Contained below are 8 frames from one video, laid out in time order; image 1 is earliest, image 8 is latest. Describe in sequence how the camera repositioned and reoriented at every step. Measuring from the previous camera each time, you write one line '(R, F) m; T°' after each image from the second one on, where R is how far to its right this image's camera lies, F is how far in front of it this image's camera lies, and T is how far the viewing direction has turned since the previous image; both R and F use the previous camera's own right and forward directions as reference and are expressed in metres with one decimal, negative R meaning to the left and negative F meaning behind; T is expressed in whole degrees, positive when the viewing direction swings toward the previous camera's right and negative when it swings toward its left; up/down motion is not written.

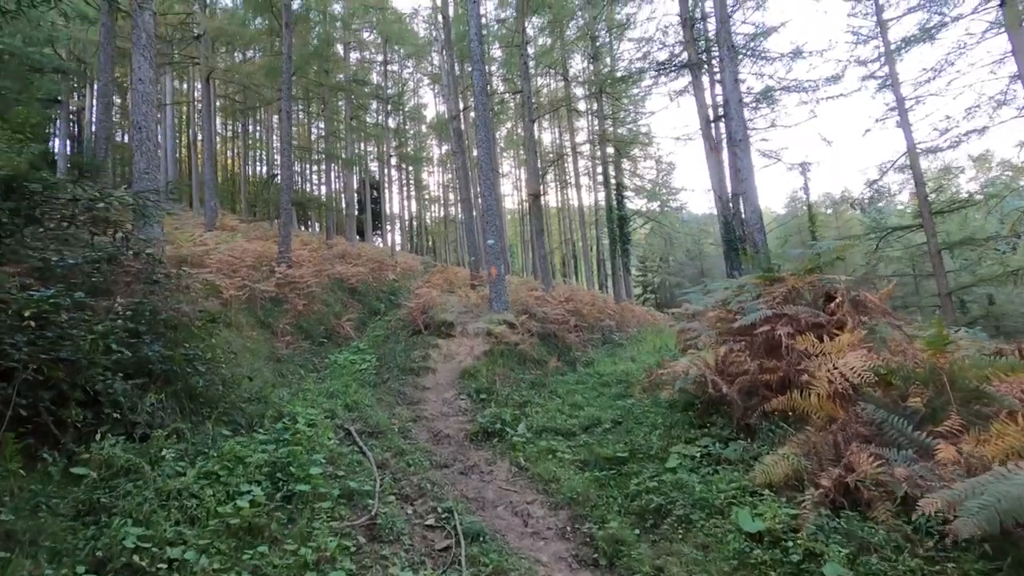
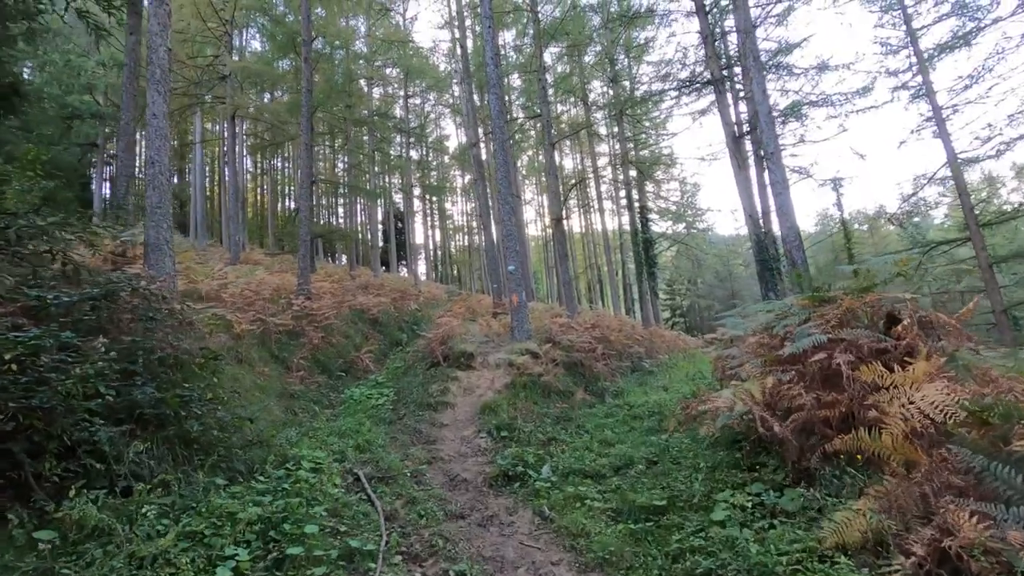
(+0.1, +0.5) m; -3°
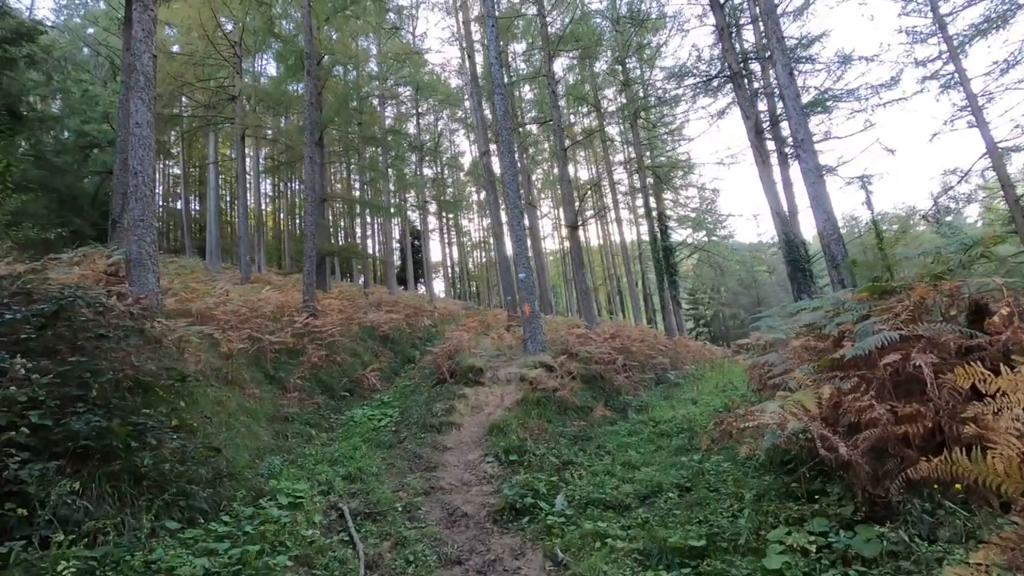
(+0.2, +0.7) m; -2°
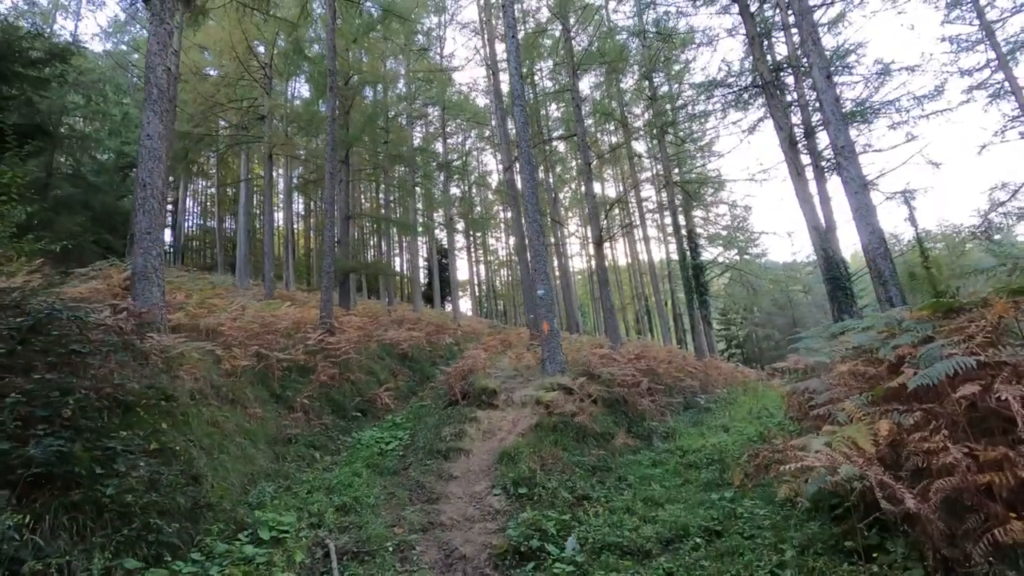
(+0.2, +0.5) m; -3°
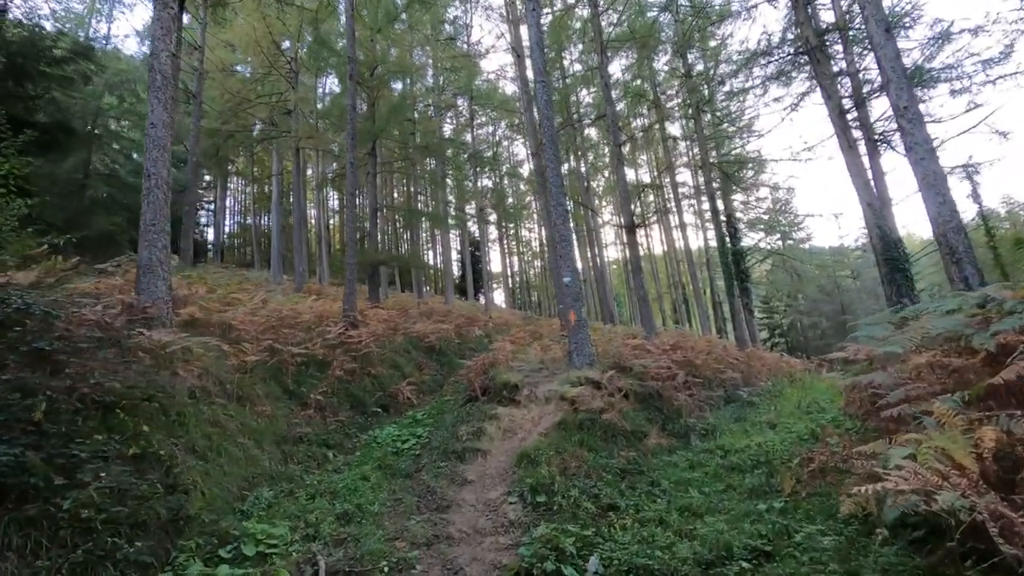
(+0.2, +0.6) m; -4°
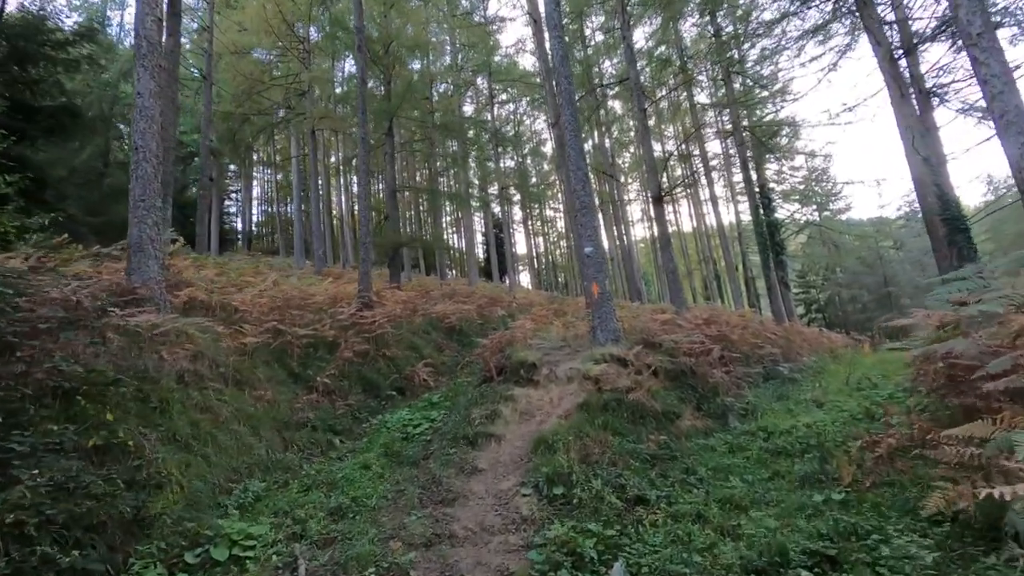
(+0.1, +0.6) m; -3°
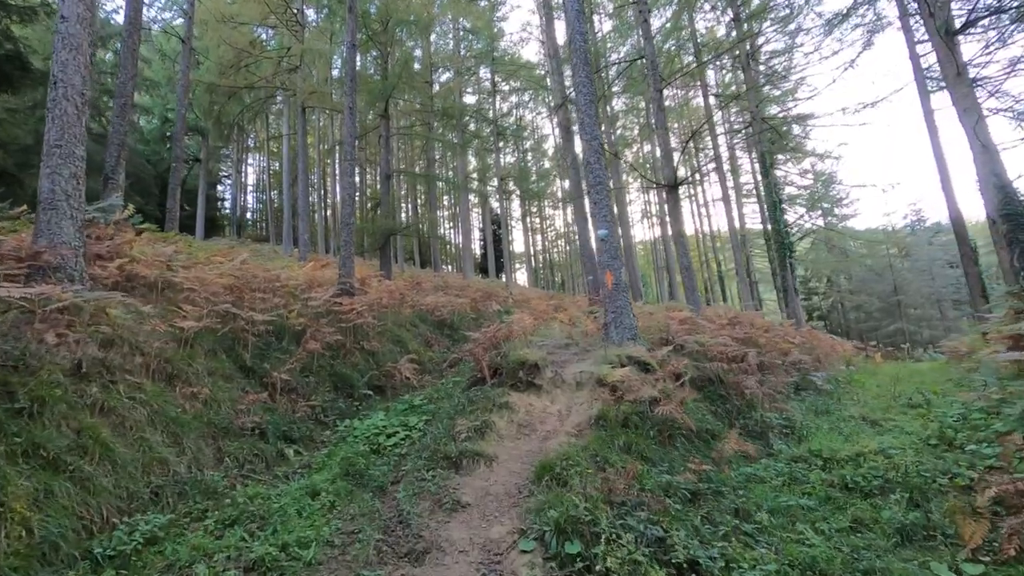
(0.0, +1.2) m; 0°
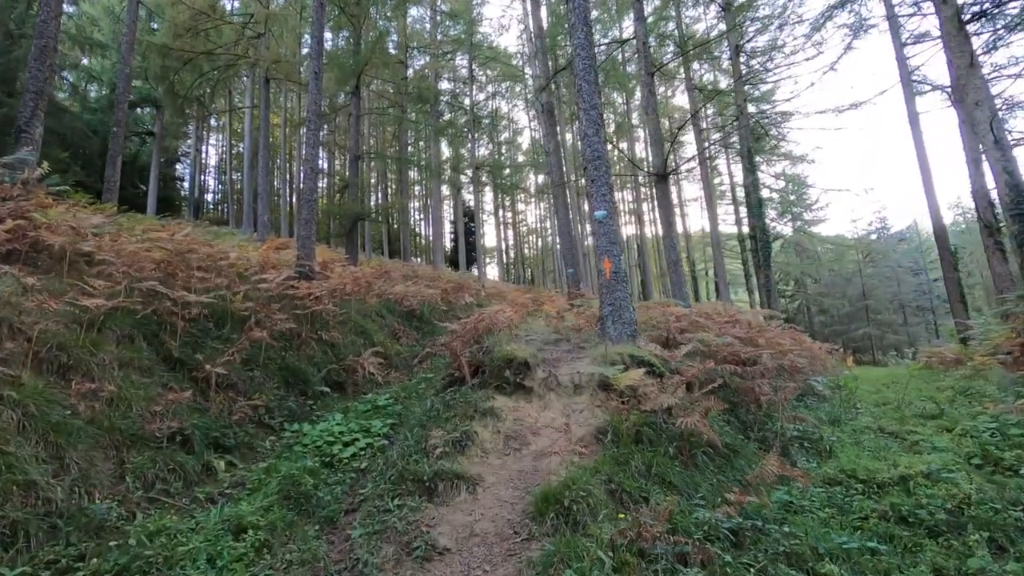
(-0.2, +0.9) m; +3°
